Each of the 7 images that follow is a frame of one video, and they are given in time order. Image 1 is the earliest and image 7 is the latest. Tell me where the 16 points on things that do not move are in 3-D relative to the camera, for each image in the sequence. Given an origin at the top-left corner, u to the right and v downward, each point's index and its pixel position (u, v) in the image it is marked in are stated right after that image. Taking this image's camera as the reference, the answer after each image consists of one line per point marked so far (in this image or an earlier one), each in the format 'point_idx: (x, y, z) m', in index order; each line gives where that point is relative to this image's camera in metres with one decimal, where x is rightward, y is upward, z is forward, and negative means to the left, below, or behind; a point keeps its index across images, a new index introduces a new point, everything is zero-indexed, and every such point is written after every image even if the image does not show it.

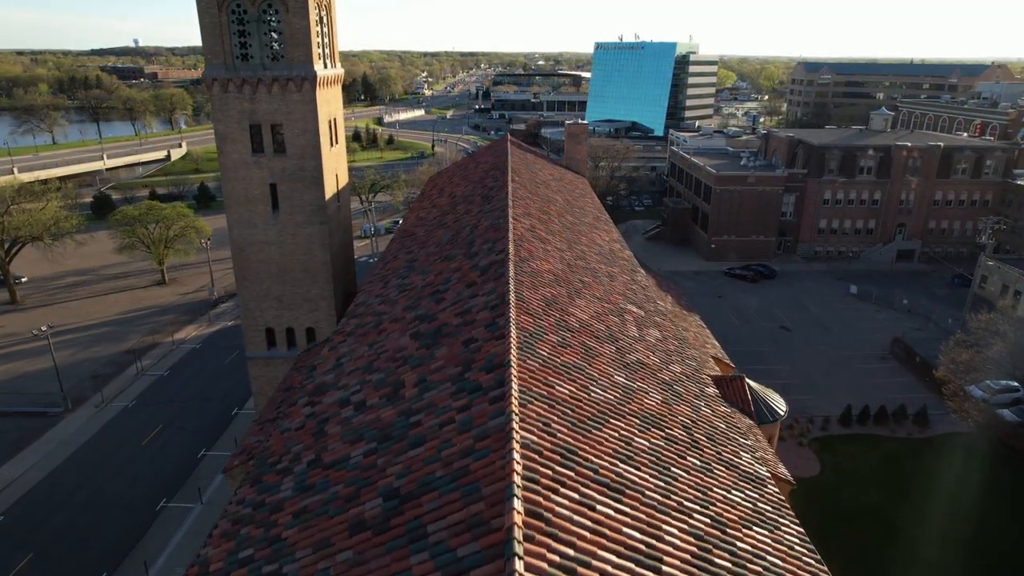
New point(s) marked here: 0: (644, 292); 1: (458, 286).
0: (+2.8, 0.0, +15.6) m
1: (-0.9, 0.0, +11.7) m
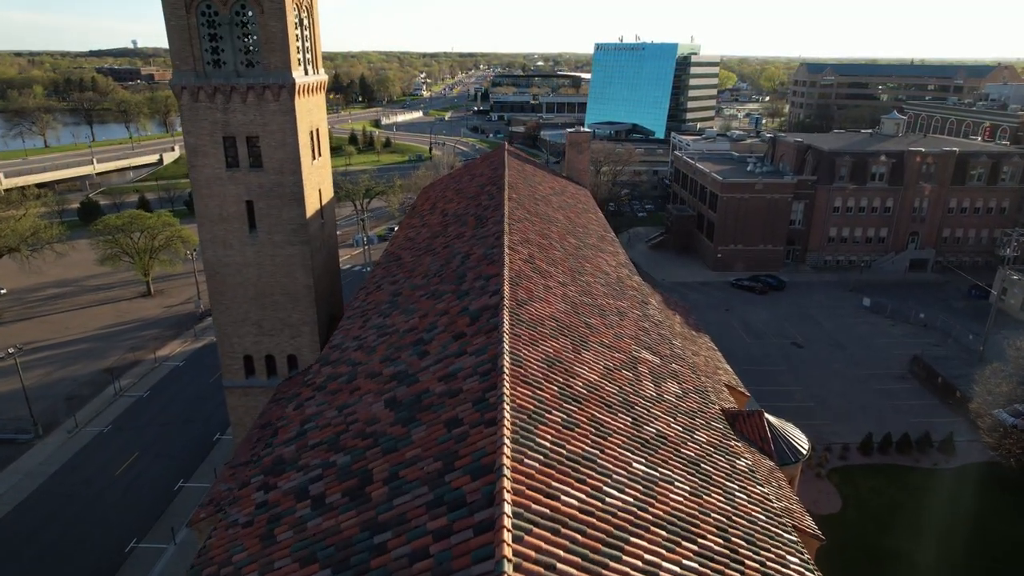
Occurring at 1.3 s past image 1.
0: (+2.7, -0.7, +13.9) m
1: (-0.9, -0.7, +10.0) m
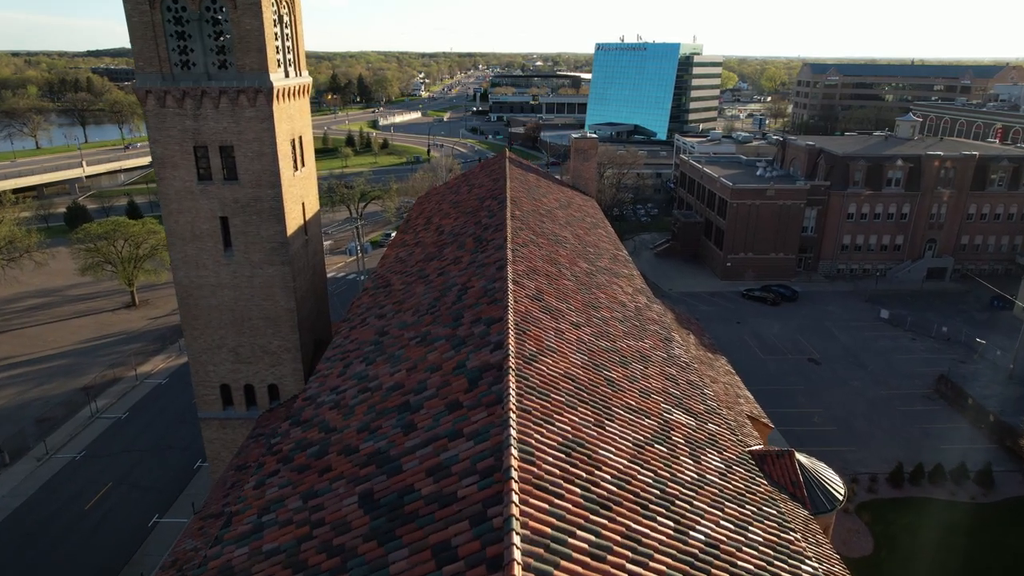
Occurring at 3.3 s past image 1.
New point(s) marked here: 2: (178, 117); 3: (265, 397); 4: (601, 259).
0: (+2.8, -1.3, +12.0) m
1: (-0.8, -1.3, +8.1) m
2: (-7.6, +3.9, +16.9) m
3: (-6.6, -3.0, +19.9) m
4: (+1.9, +0.6, +16.2) m
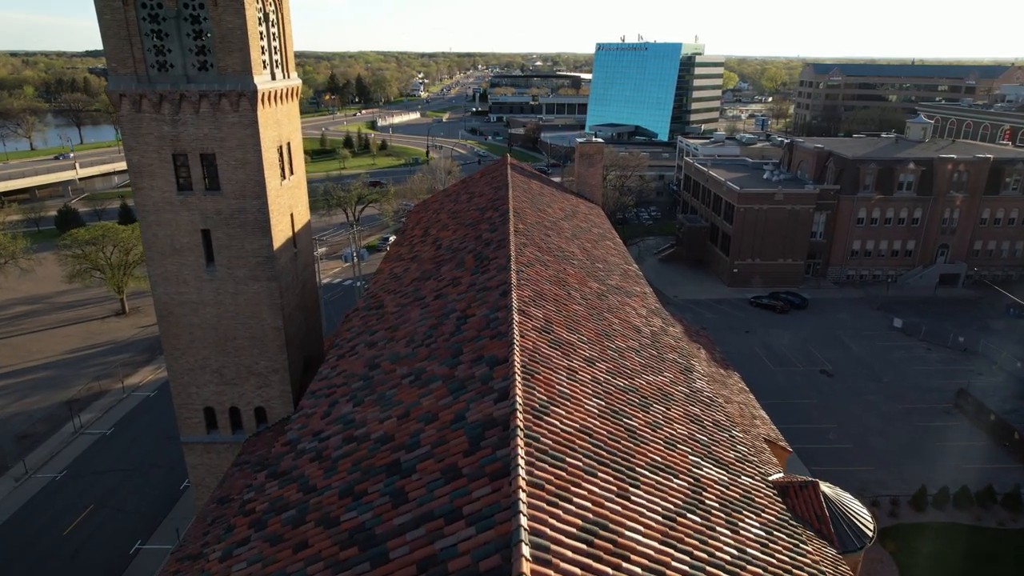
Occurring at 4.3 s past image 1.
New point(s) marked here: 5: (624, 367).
0: (+2.8, -1.7, +10.8) m
1: (-0.8, -1.7, +6.9) m
2: (-7.5, +3.5, +15.7) m
3: (-6.6, -3.4, +18.7) m
4: (+2.0, +0.2, +14.9) m
5: (+1.5, -1.1, +10.1) m
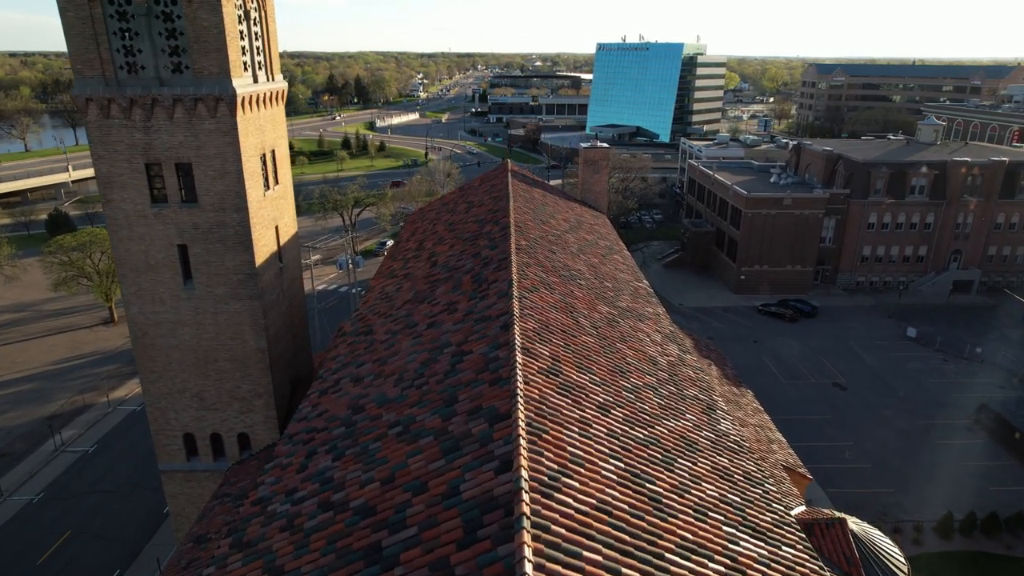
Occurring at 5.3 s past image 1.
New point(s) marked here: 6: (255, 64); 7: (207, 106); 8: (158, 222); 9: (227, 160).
0: (+2.9, -2.1, +9.5) m
1: (-0.7, -2.1, +5.6) m
2: (-7.5, +3.1, +14.4) m
3: (-6.6, -3.8, +17.5) m
4: (+2.0, -0.2, +13.7) m
5: (+1.6, -1.5, +8.9) m
6: (-5.4, +4.8, +15.6) m
7: (-5.9, +3.5, +14.2) m
8: (-7.3, +1.4, +15.2) m
9: (-5.7, +2.6, +14.8) m
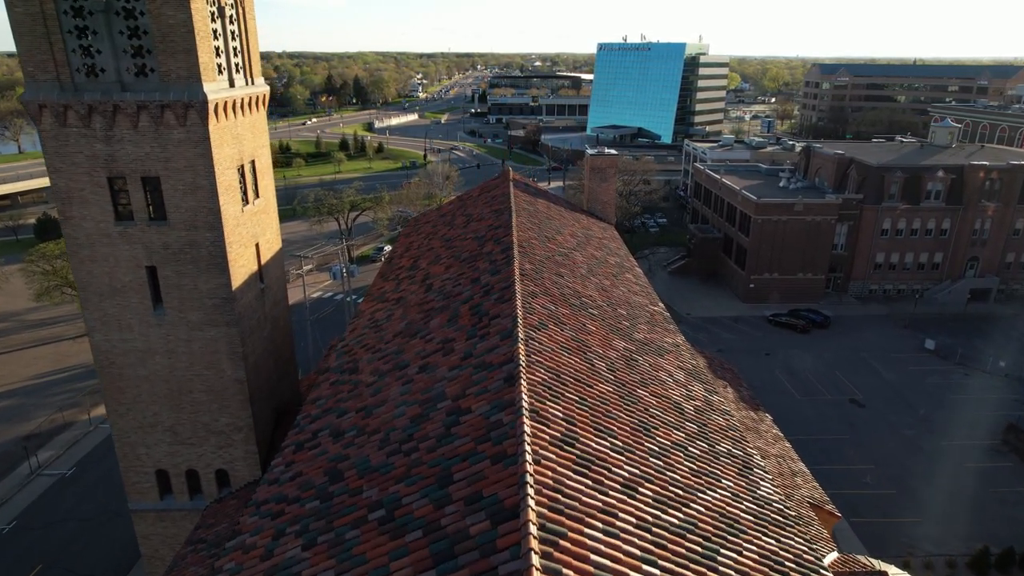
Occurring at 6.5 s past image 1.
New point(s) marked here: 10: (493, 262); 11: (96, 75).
0: (+2.9, -2.6, +8.0) m
1: (-0.7, -2.6, +4.2) m
2: (-7.5, +2.6, +12.9) m
3: (-6.5, -4.3, +16.0) m
4: (+2.1, -0.7, +12.2) m
5: (+1.6, -2.0, +7.4) m
6: (-5.4, +4.3, +14.2) m
7: (-5.8, +3.0, +12.8) m
8: (-7.2, +0.9, +13.7) m
9: (-5.6, +2.1, +13.3) m
10: (-0.3, +0.4, +12.6) m
11: (-7.1, +3.7, +12.7) m
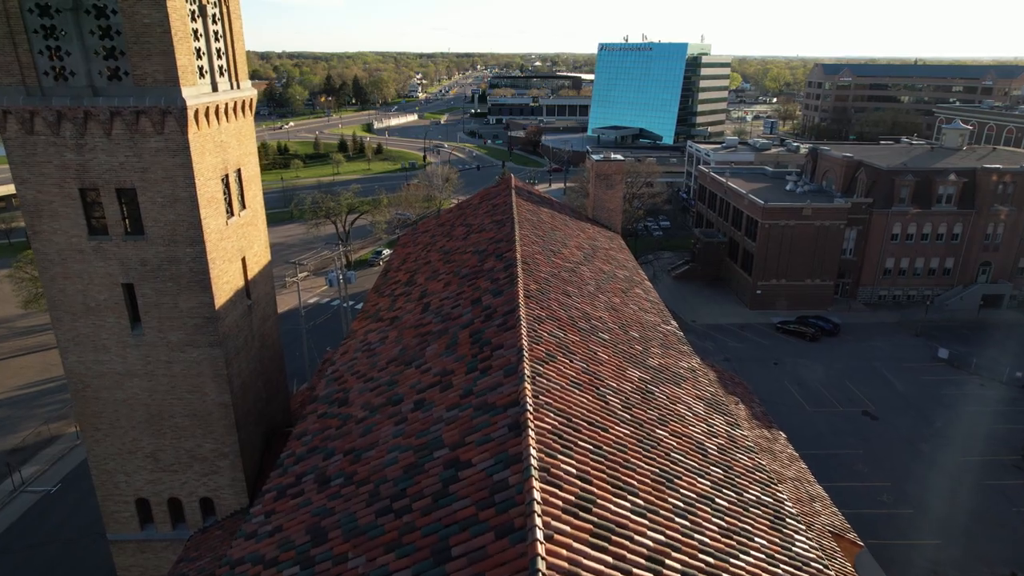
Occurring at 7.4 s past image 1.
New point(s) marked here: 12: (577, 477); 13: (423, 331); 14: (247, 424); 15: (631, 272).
0: (+3.0, -3.0, +7.1) m
1: (-0.6, -2.9, +3.2) m
2: (-7.4, +2.3, +12.0) m
3: (-6.4, -4.6, +15.0) m
4: (+2.2, -1.0, +11.3) m
5: (+1.7, -2.3, +6.5) m
6: (-5.3, +3.9, +13.2) m
7: (-5.8, +2.7, +11.8) m
8: (-7.1, +0.5, +12.7) m
9: (-5.6, +1.7, +12.3) m
10: (-0.3, +0.1, +11.7) m
11: (-7.1, +3.3, +11.7) m
12: (+0.6, -1.6, +6.4) m
13: (-1.4, -0.7, +11.2) m
14: (-5.3, -2.7, +14.9) m
15: (+2.6, +0.4, +16.4) m
